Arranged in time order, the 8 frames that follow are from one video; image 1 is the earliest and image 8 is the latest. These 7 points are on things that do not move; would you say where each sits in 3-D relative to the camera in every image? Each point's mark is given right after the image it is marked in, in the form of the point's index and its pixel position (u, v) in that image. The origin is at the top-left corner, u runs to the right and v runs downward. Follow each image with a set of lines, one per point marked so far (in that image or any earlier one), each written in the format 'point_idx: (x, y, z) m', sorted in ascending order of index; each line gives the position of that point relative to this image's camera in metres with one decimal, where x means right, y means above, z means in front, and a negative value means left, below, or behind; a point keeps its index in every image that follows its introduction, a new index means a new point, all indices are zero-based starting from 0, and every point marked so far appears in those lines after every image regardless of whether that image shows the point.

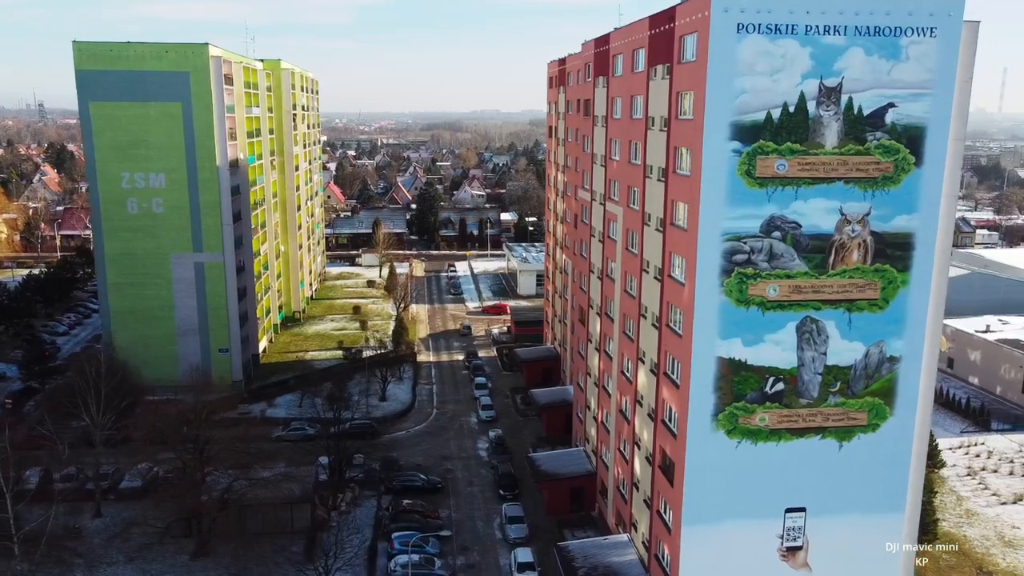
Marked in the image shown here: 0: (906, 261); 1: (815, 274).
0: (+7.6, +0.5, +14.2) m
1: (+5.8, +0.3, +14.1) m
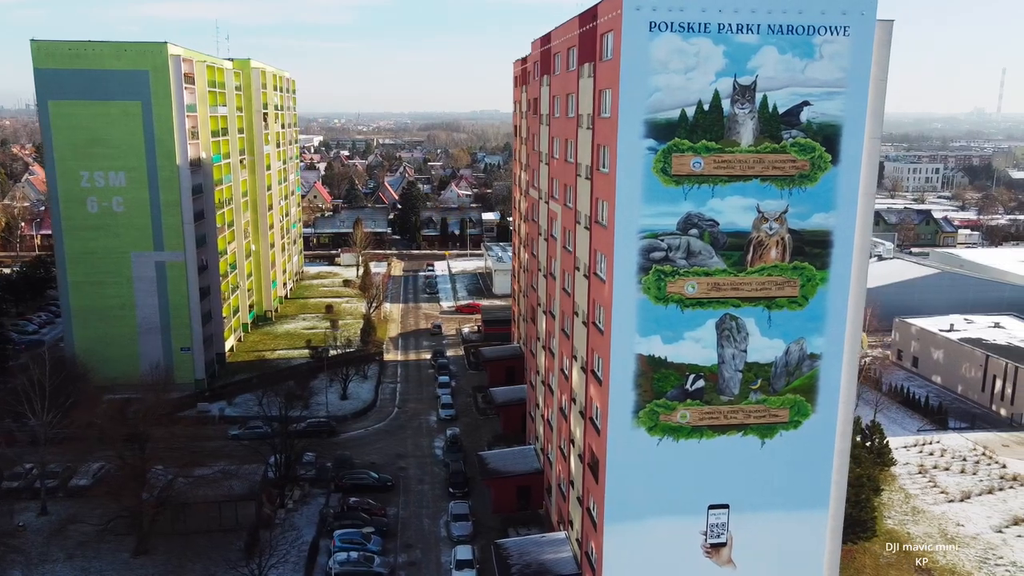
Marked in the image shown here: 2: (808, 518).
0: (+6.1, +0.6, +14.3) m
1: (+4.2, +0.3, +14.1) m
2: (+6.2, -4.8, +15.3) m
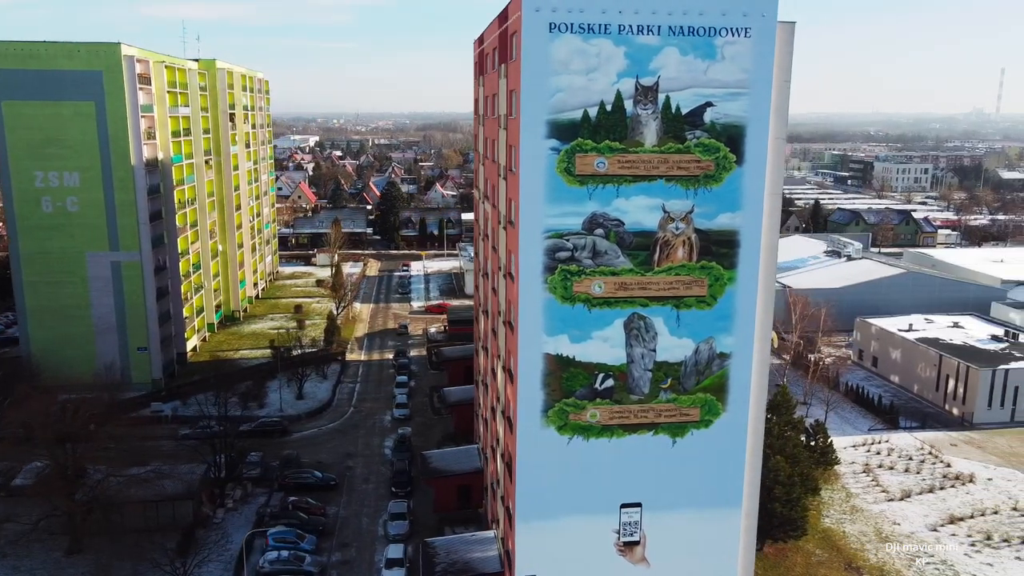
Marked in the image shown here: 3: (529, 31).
0: (+4.3, +0.6, +14.4) m
1: (+2.5, +0.3, +14.2) m
2: (+4.4, -4.8, +15.4) m
3: (+0.3, +4.6, +13.1) m
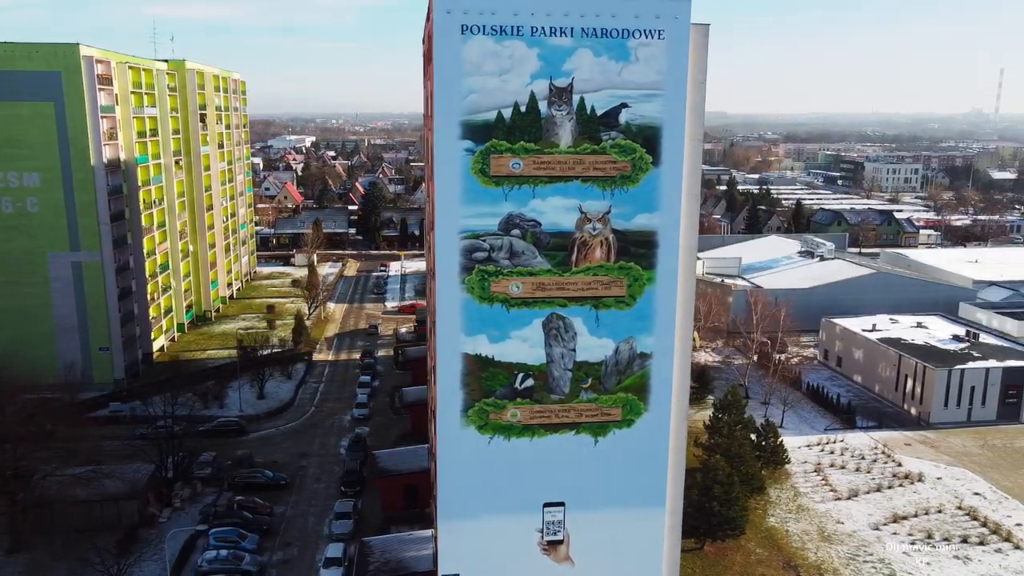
0: (+2.7, +0.6, +14.5) m
1: (+0.9, +0.3, +14.3) m
2: (+2.8, -4.8, +15.5) m
3: (-1.3, +4.6, +13.2) m
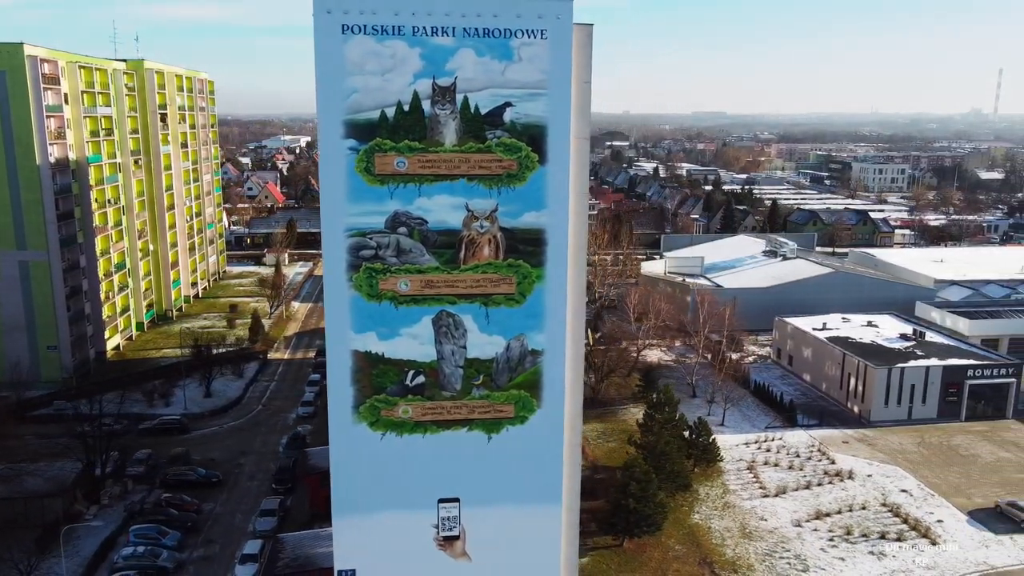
0: (+0.5, +0.6, +14.6) m
1: (-1.3, +0.4, +14.4) m
2: (+0.6, -4.7, +15.6) m
3: (-3.5, +4.6, +13.3) m
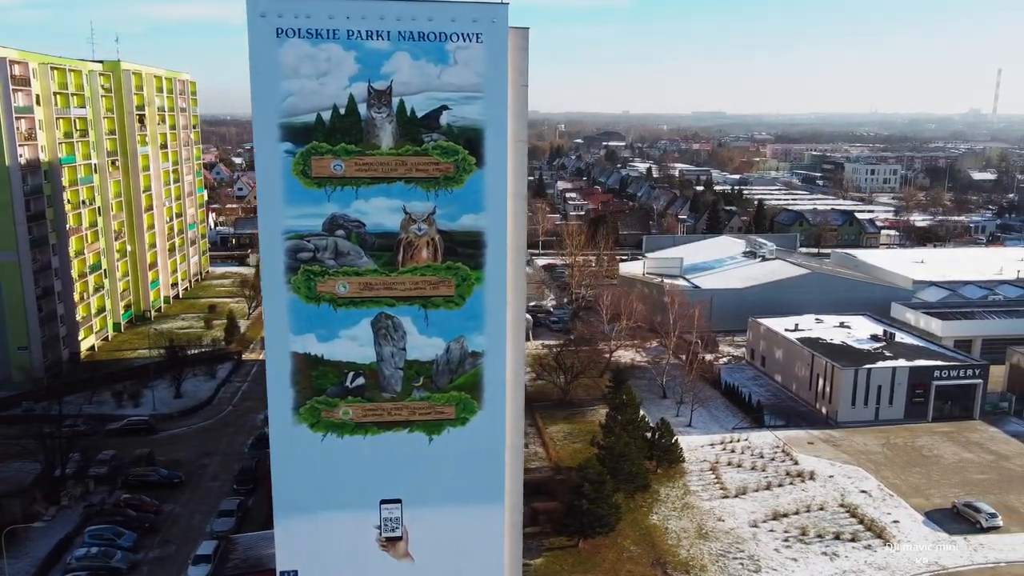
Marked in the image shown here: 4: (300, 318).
0: (-0.7, +0.6, +14.7) m
1: (-2.5, +0.3, +14.5) m
2: (-0.6, -4.8, +15.7) m
3: (-4.7, +4.6, +13.4) m
4: (-4.2, -0.6, +14.5) m
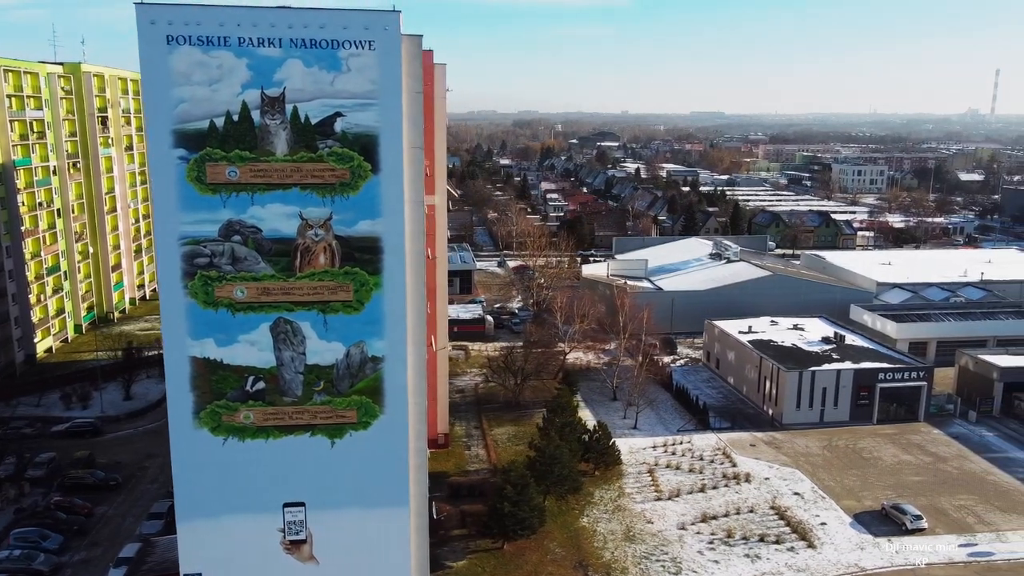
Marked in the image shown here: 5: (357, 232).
0: (-2.7, +0.5, +14.8) m
1: (-4.6, +0.2, +14.6) m
2: (-2.7, -4.9, +15.8) m
3: (-6.7, +4.5, +13.5) m
4: (-6.2, -0.7, +14.6) m
5: (-3.1, +1.1, +14.7) m
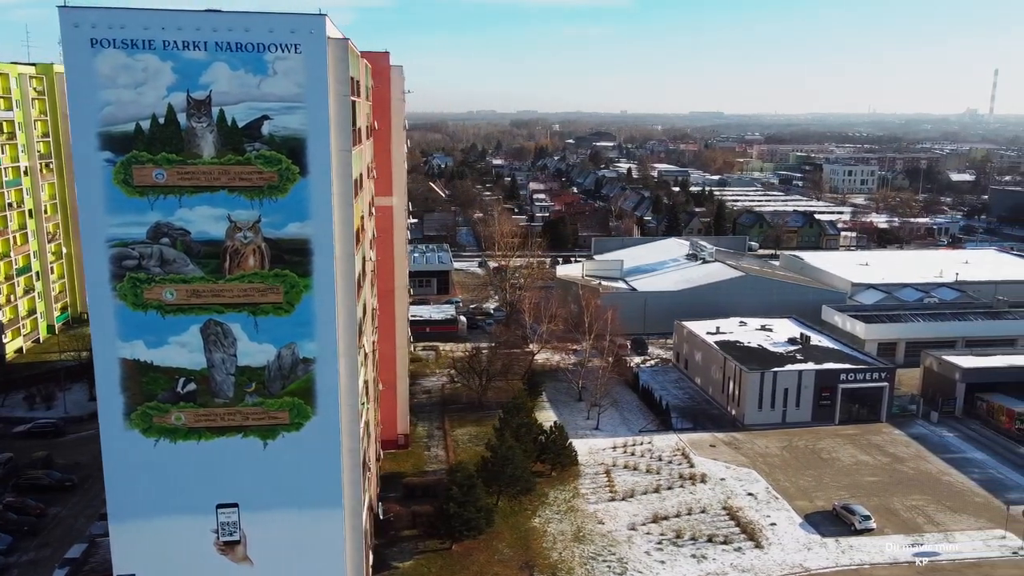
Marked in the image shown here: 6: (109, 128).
0: (-4.2, +0.4, +14.9) m
1: (-6.0, +0.2, +14.7) m
2: (-4.1, -4.9, +15.9) m
3: (-8.2, +4.4, +13.5) m
4: (-7.7, -0.7, +14.7) m
5: (-4.5, +1.1, +14.7) m
6: (-7.6, +3.0, +13.9) m
